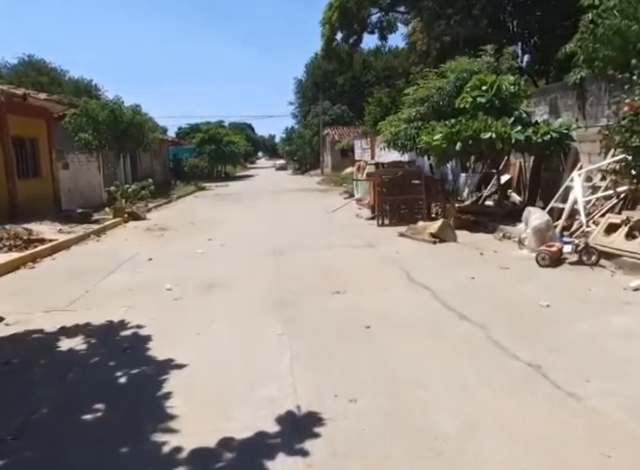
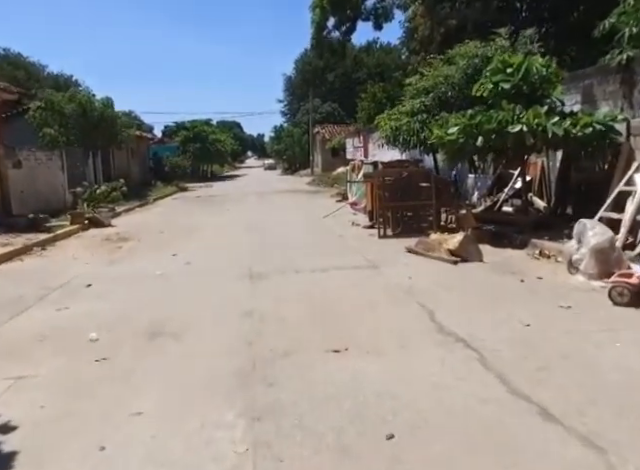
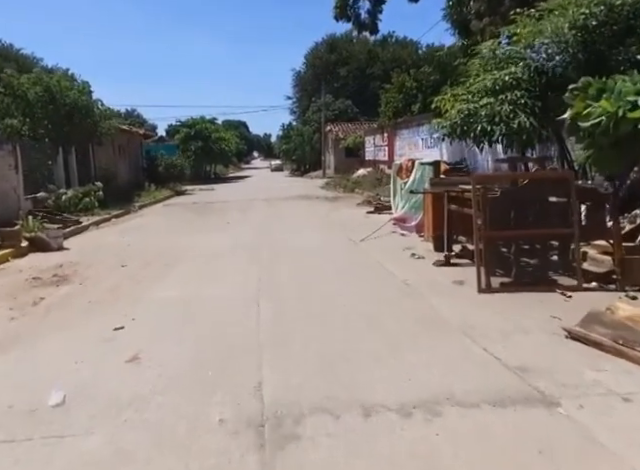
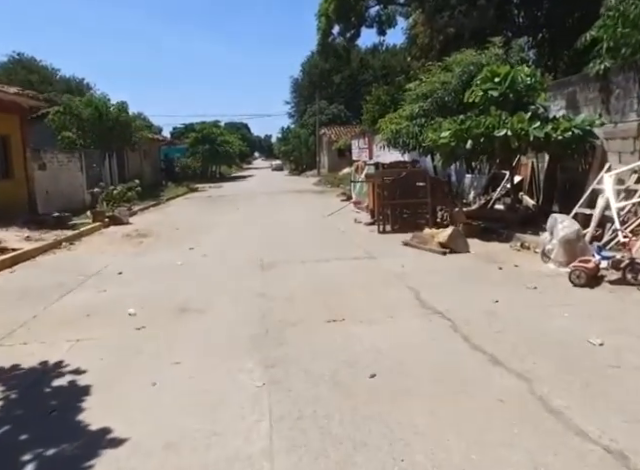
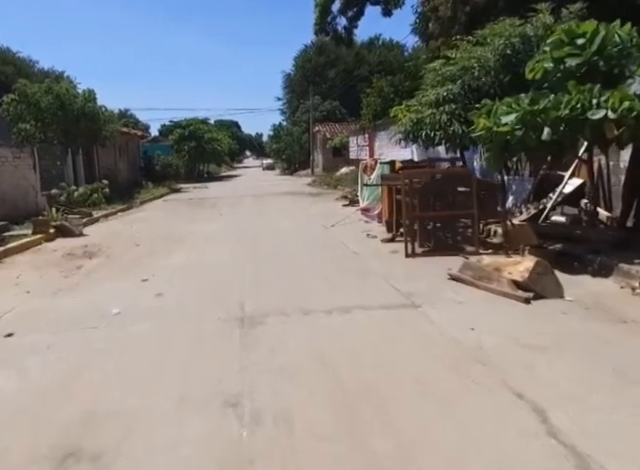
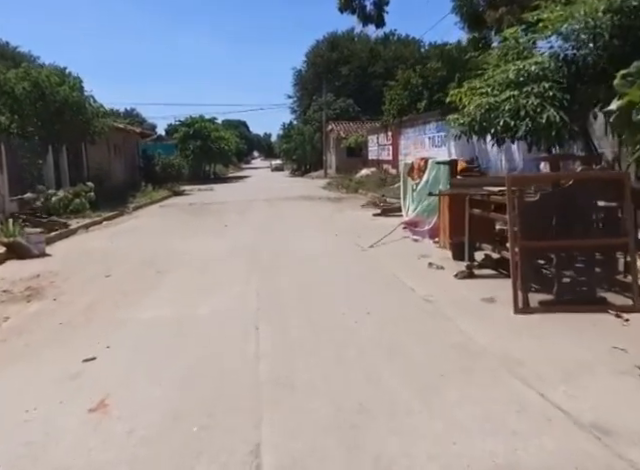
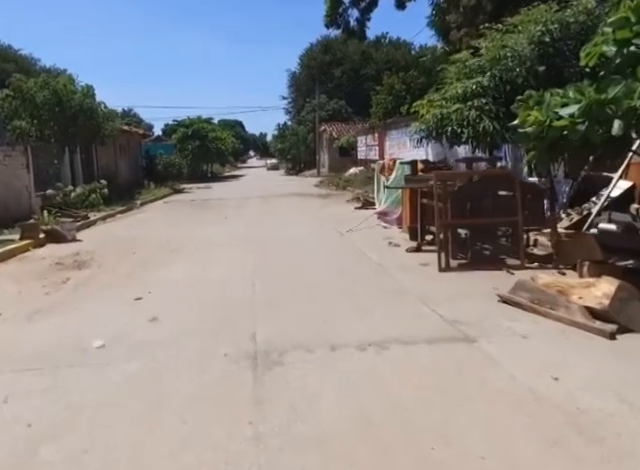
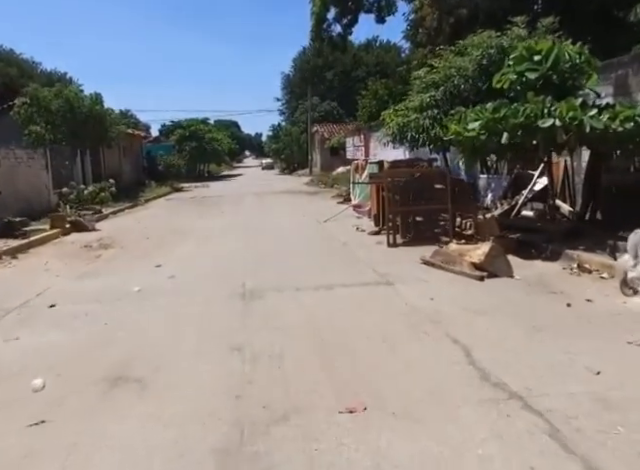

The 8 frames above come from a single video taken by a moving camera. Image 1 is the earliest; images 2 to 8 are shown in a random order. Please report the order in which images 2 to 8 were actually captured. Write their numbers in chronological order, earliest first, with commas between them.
4, 2, 8, 5, 7, 3, 6
